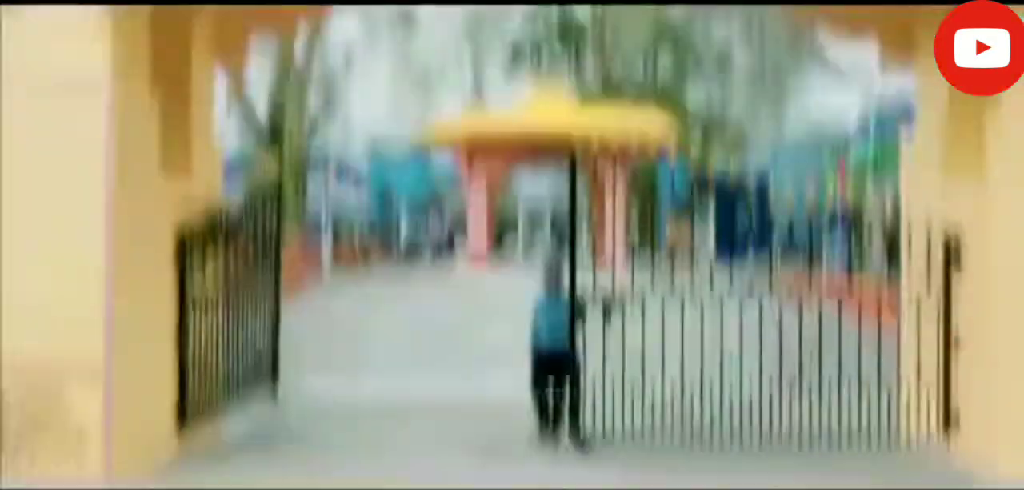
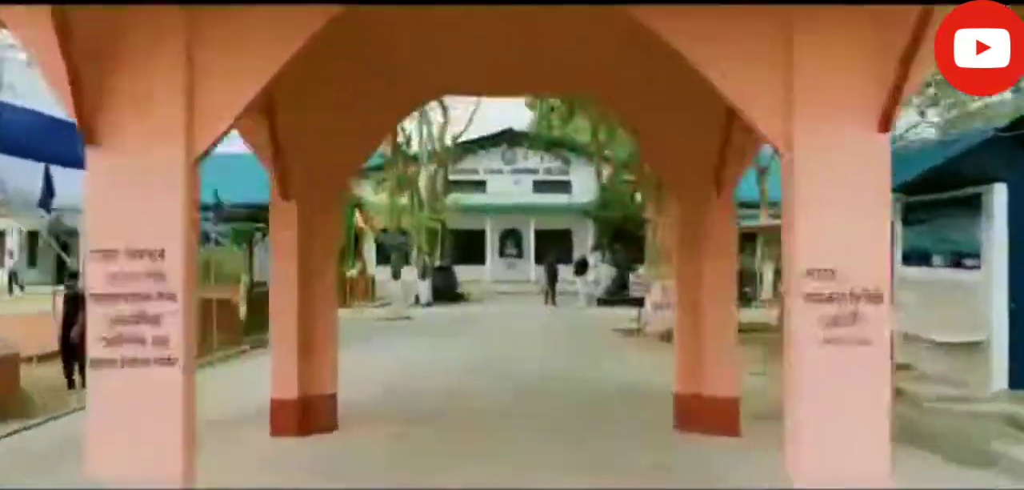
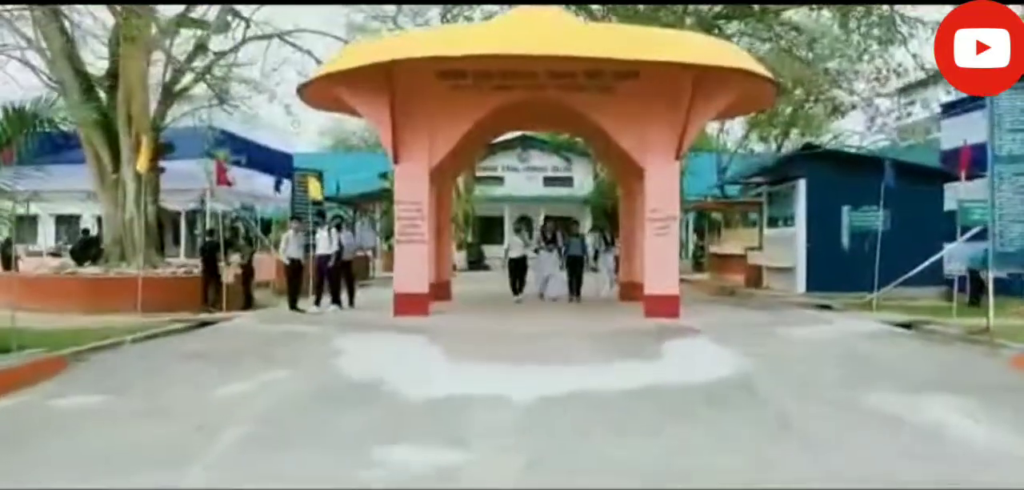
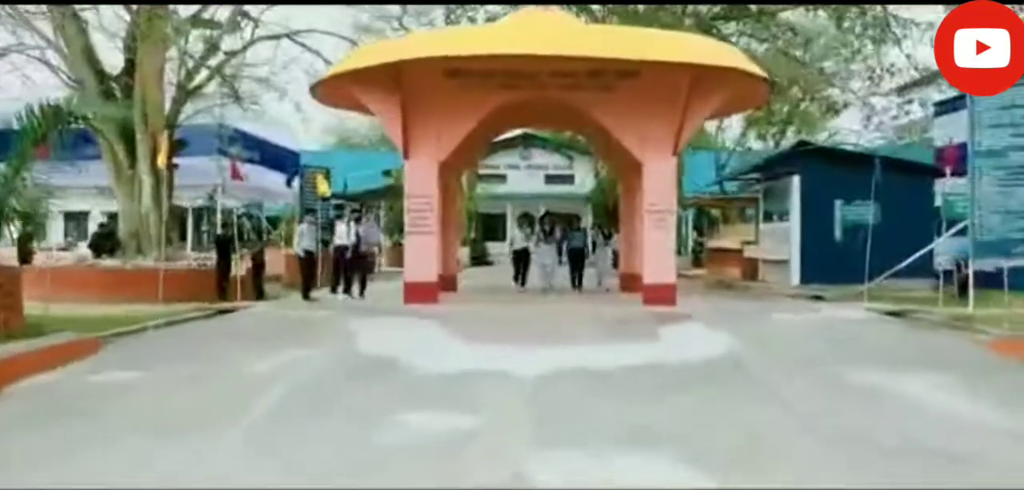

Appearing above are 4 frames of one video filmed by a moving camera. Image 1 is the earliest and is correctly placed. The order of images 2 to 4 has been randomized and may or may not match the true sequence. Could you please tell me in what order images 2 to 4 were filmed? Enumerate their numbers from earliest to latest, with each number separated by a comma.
4, 3, 2
